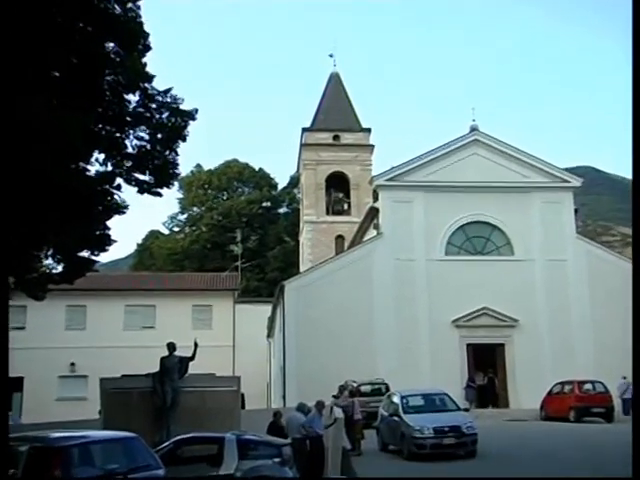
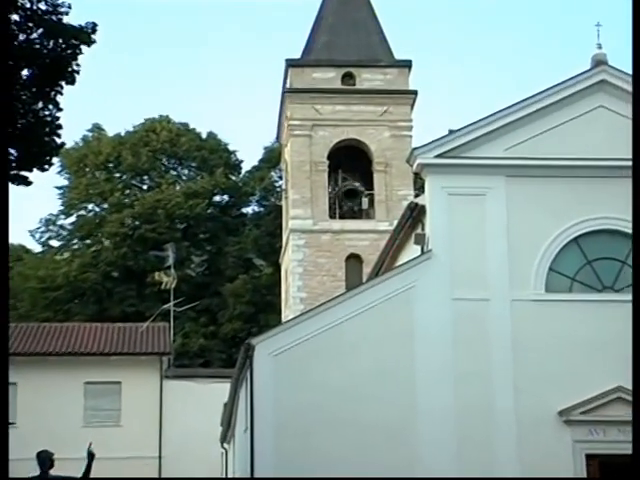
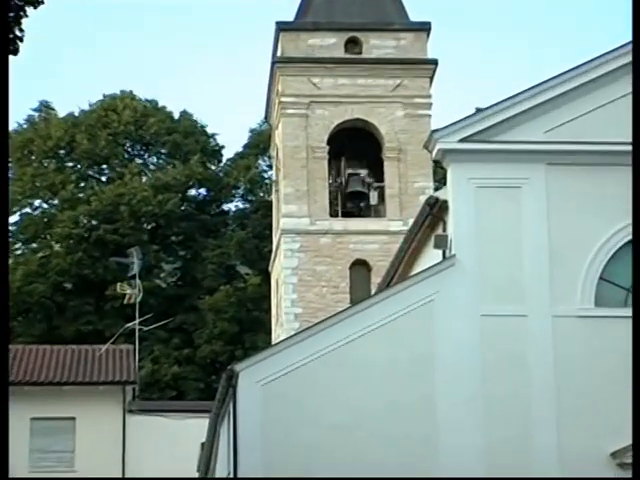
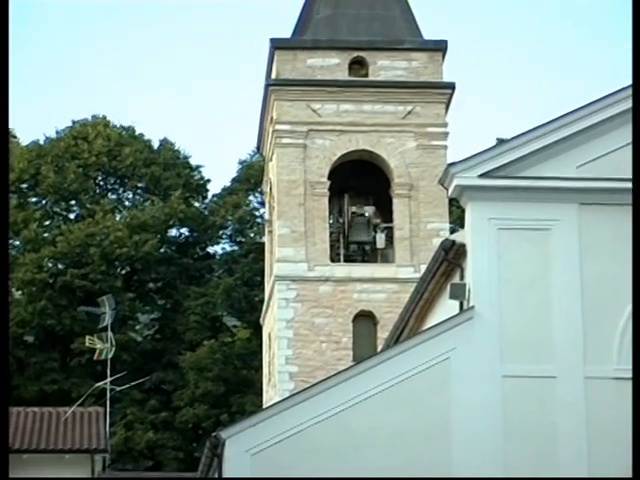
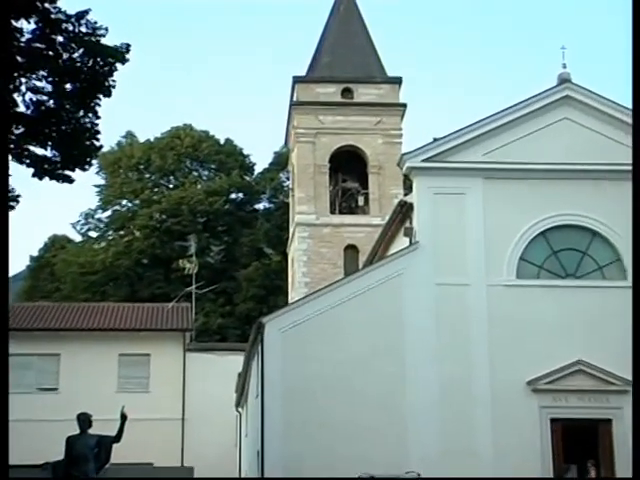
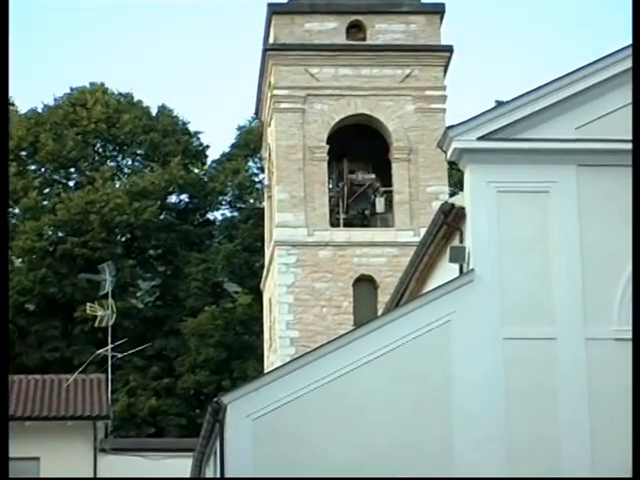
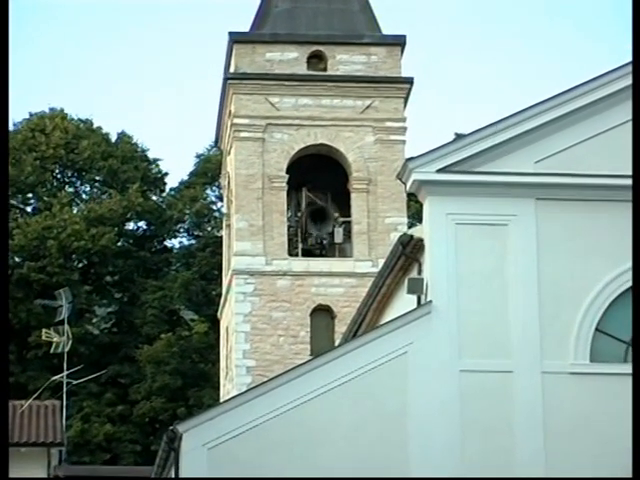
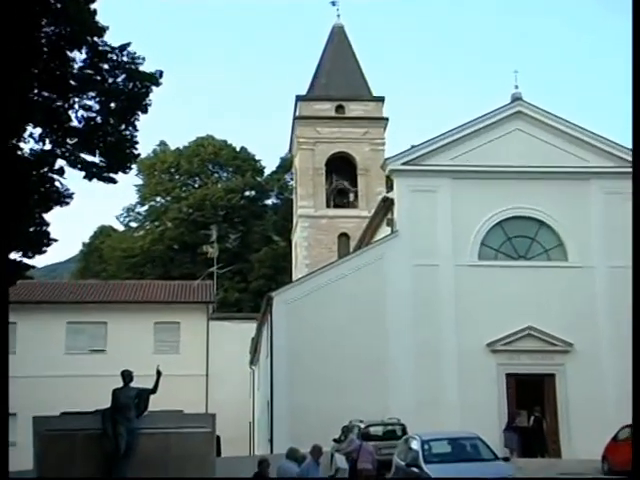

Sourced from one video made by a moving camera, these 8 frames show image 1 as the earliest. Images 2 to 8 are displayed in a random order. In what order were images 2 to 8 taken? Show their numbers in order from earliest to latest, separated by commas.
8, 5, 2, 3, 6, 4, 7
